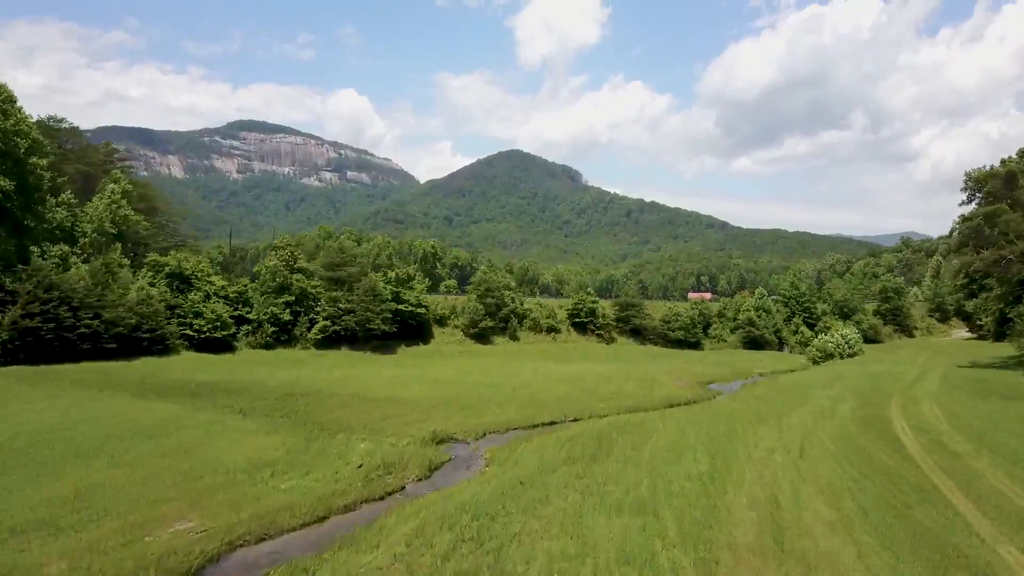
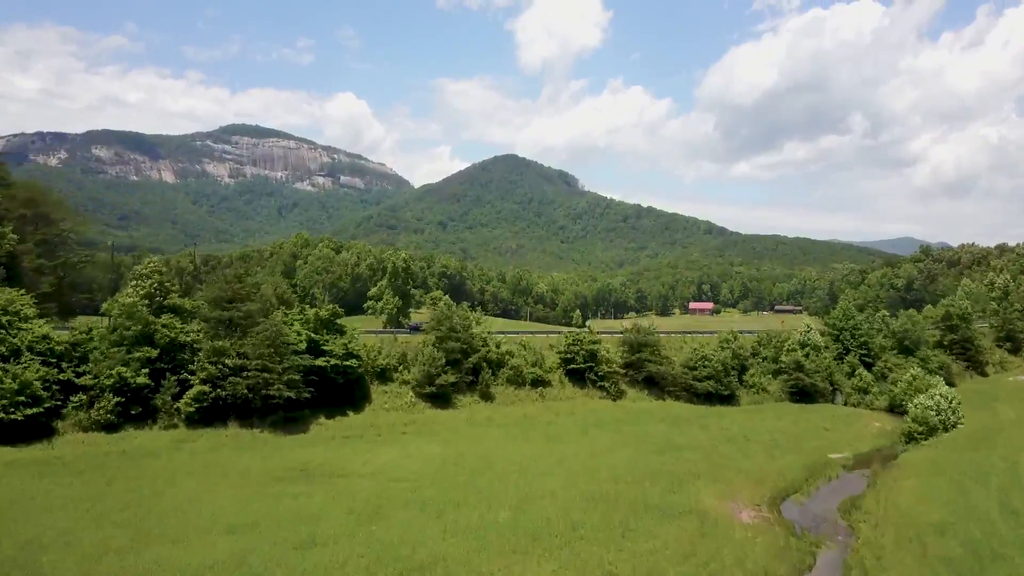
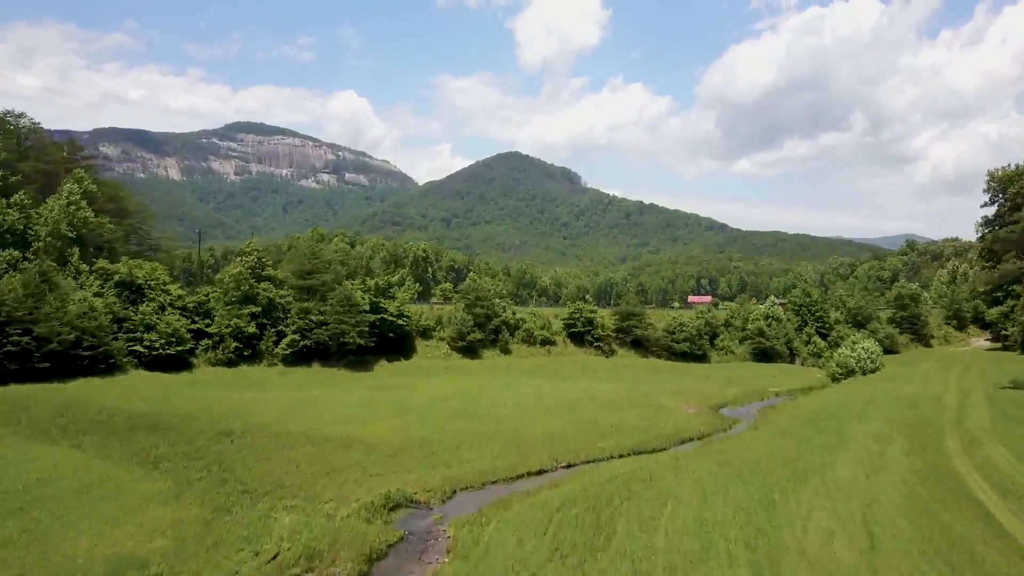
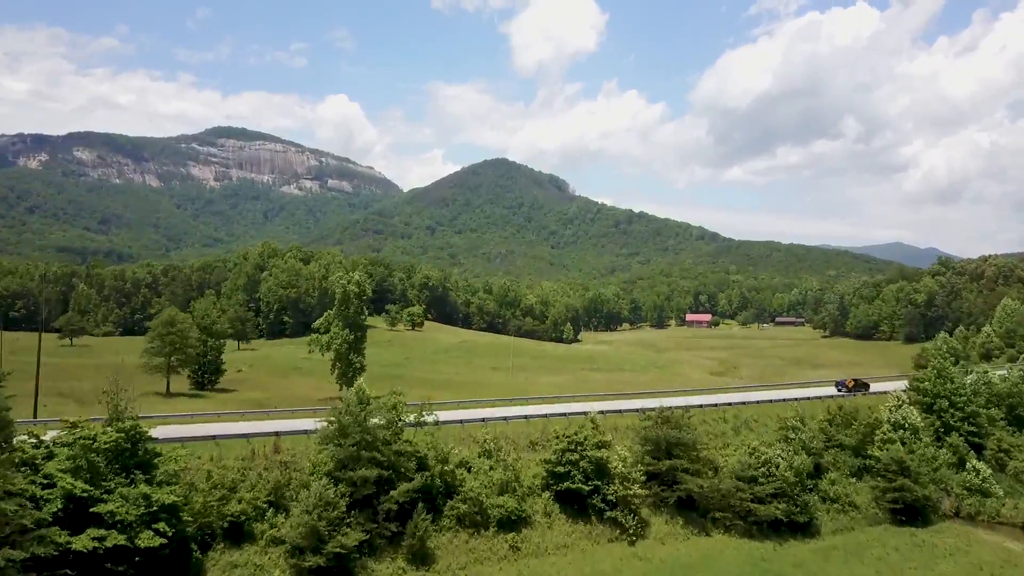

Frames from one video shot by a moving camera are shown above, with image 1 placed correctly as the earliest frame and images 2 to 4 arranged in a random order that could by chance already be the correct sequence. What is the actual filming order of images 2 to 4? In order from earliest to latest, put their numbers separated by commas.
3, 2, 4
